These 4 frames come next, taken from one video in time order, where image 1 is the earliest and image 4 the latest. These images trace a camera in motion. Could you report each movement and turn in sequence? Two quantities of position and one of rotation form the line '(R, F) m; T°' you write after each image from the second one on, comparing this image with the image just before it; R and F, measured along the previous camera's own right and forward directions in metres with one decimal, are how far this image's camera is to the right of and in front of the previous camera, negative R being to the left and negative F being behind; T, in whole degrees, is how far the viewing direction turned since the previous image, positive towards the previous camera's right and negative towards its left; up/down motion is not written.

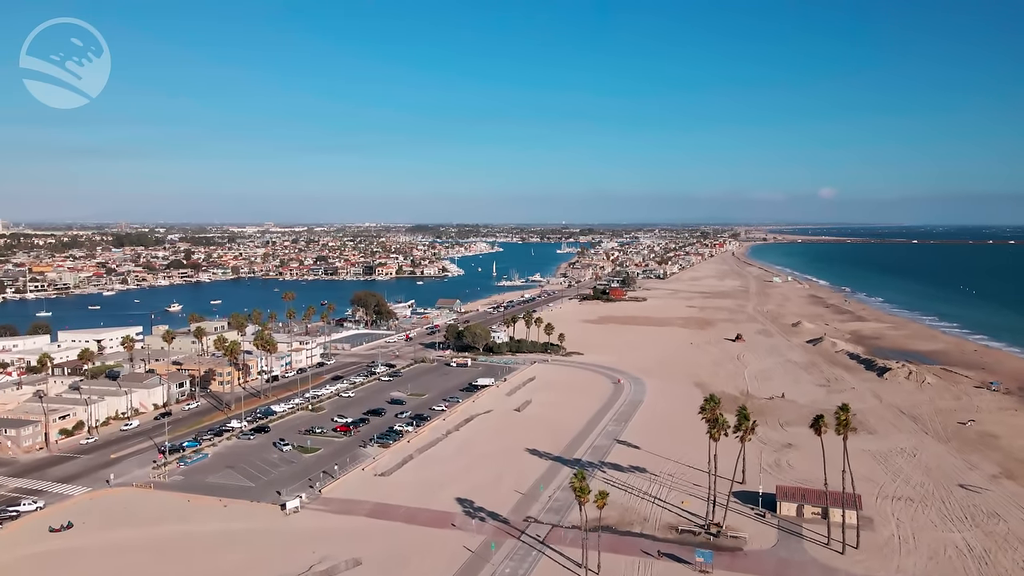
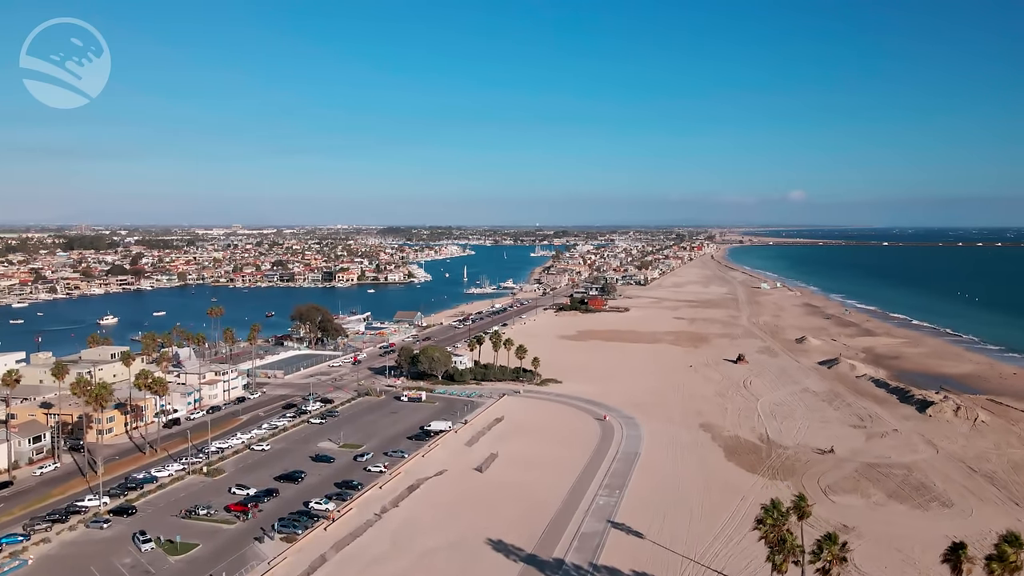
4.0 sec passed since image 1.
(+0.6, +7.1) m; +2°
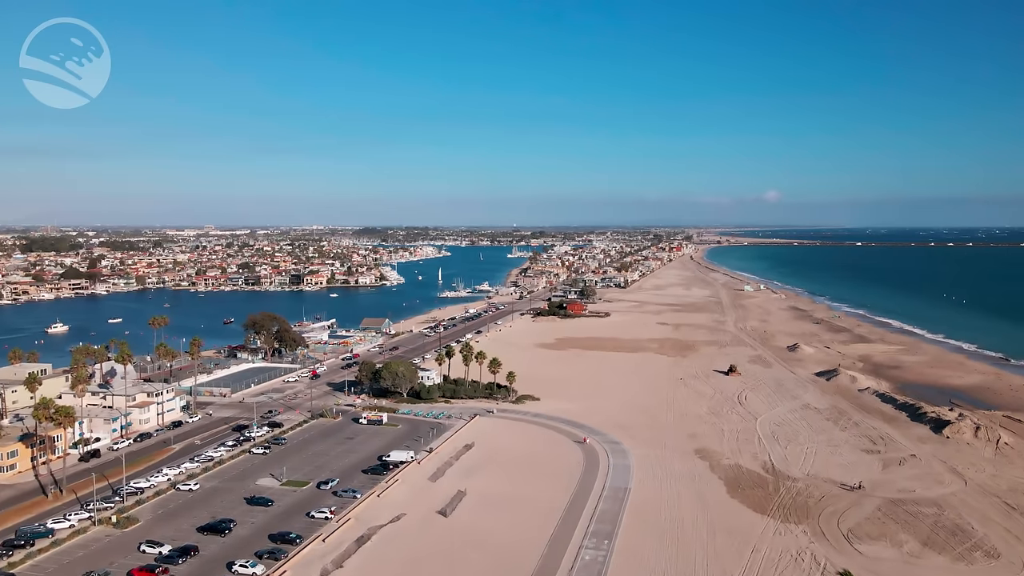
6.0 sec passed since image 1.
(+0.3, +3.5) m; +2°
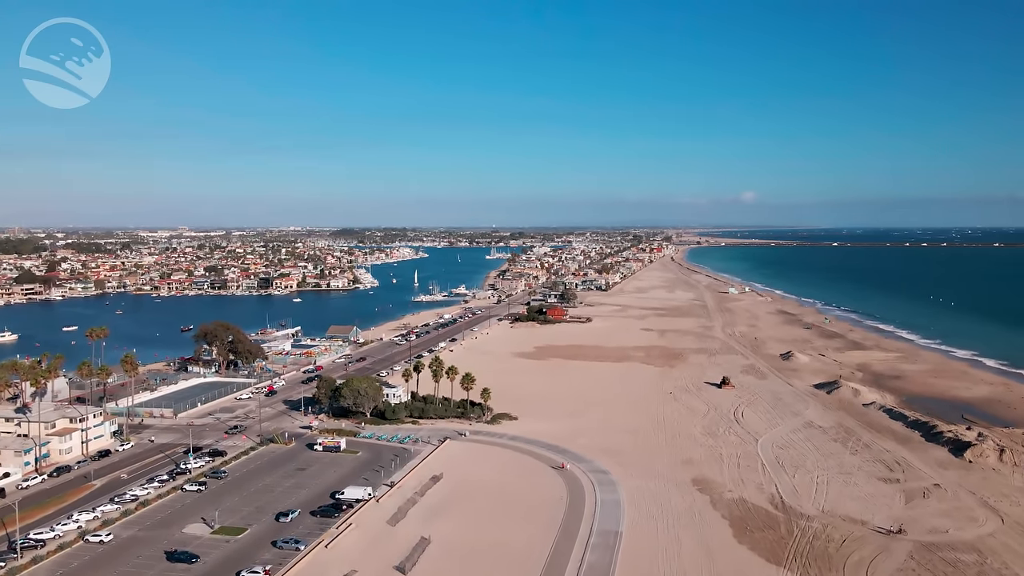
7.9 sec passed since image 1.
(+0.2, +3.1) m; +2°
